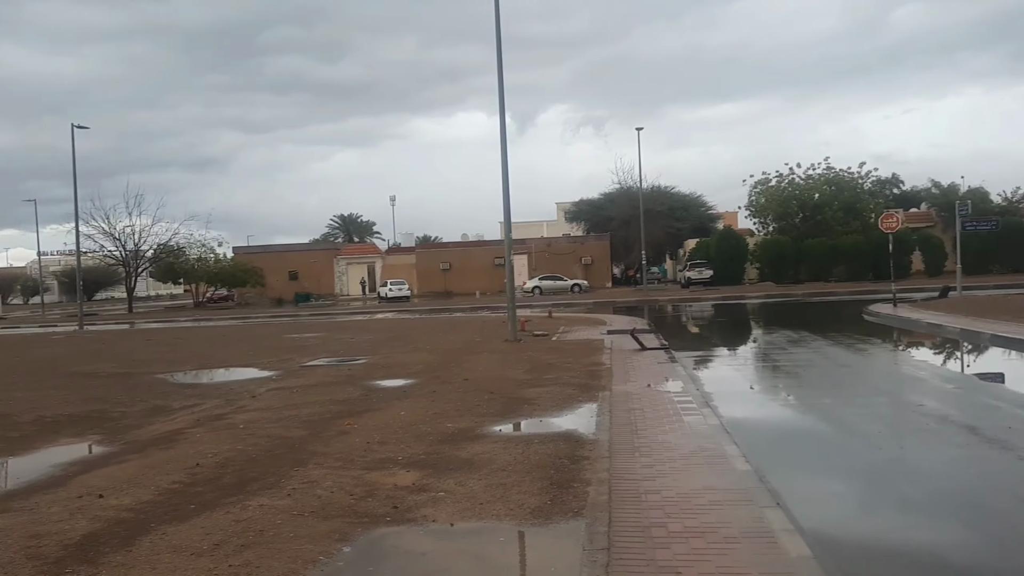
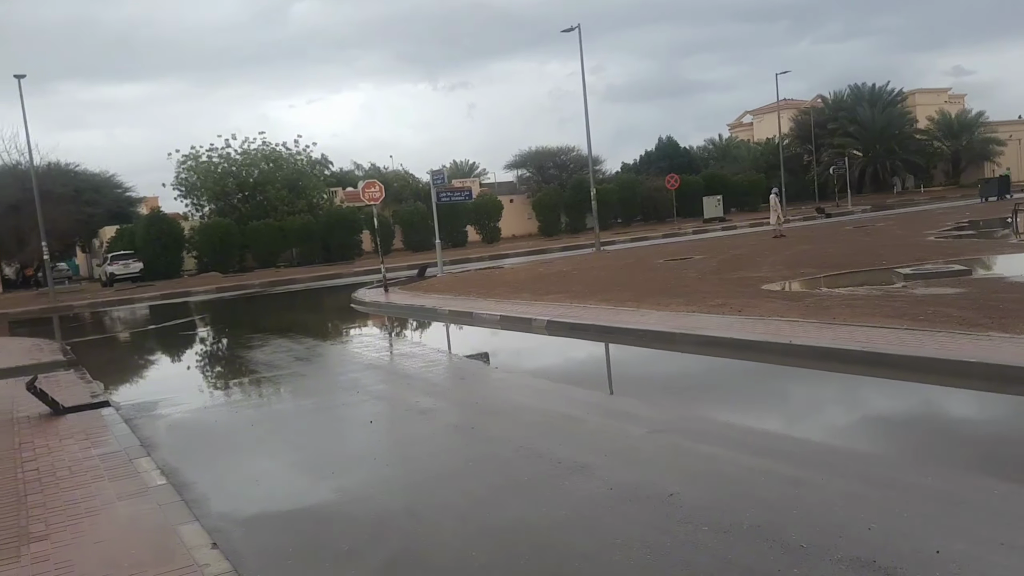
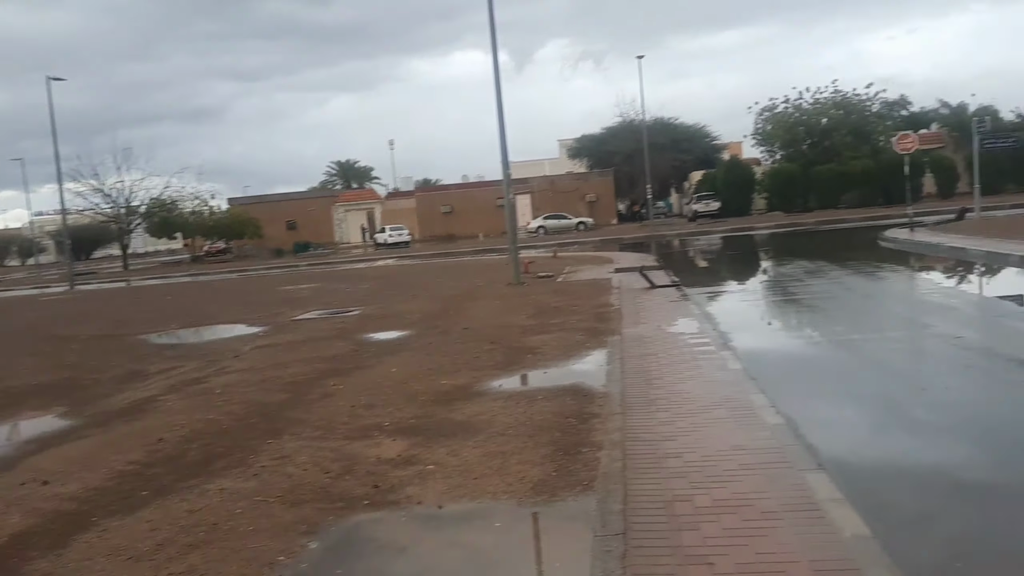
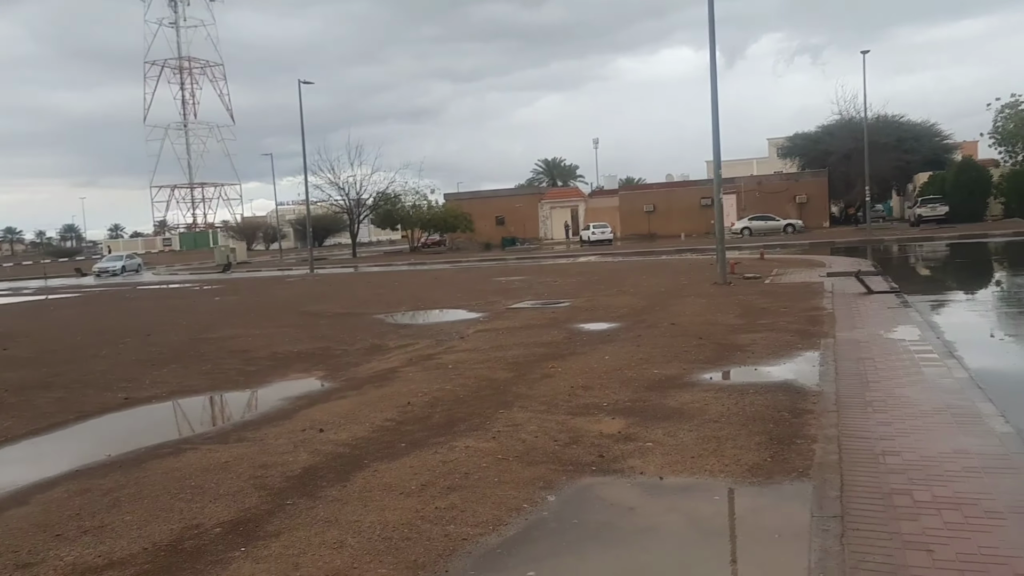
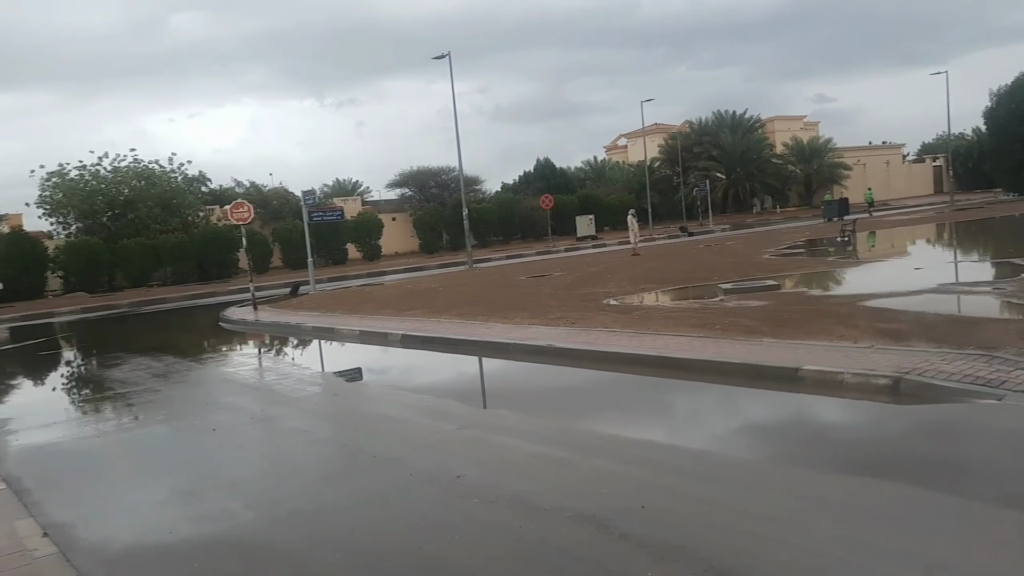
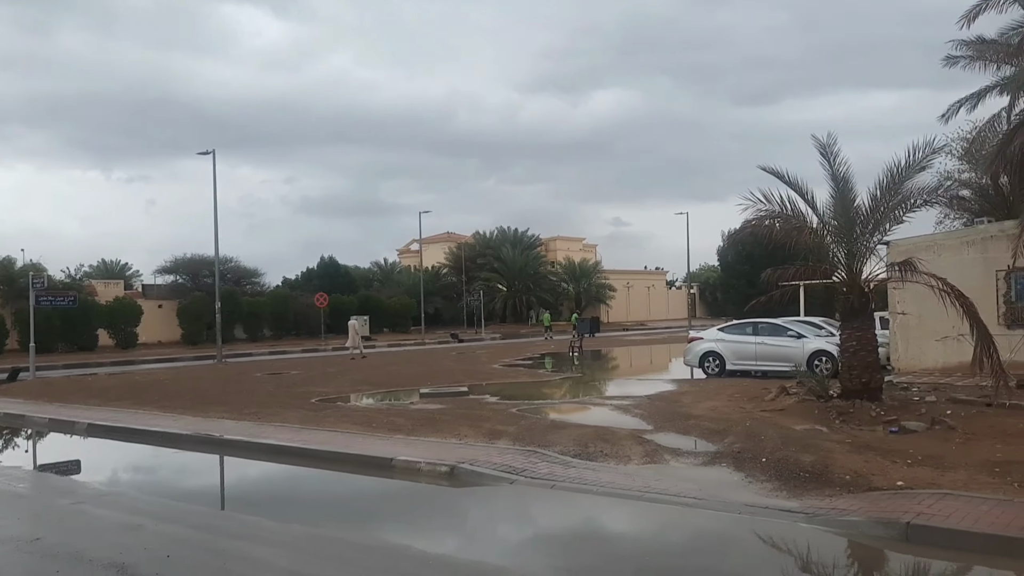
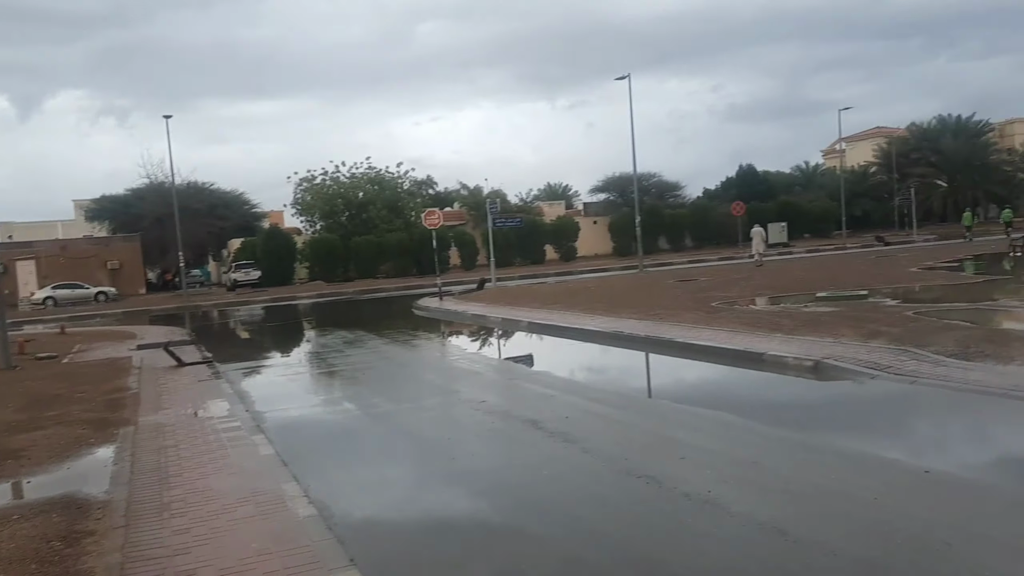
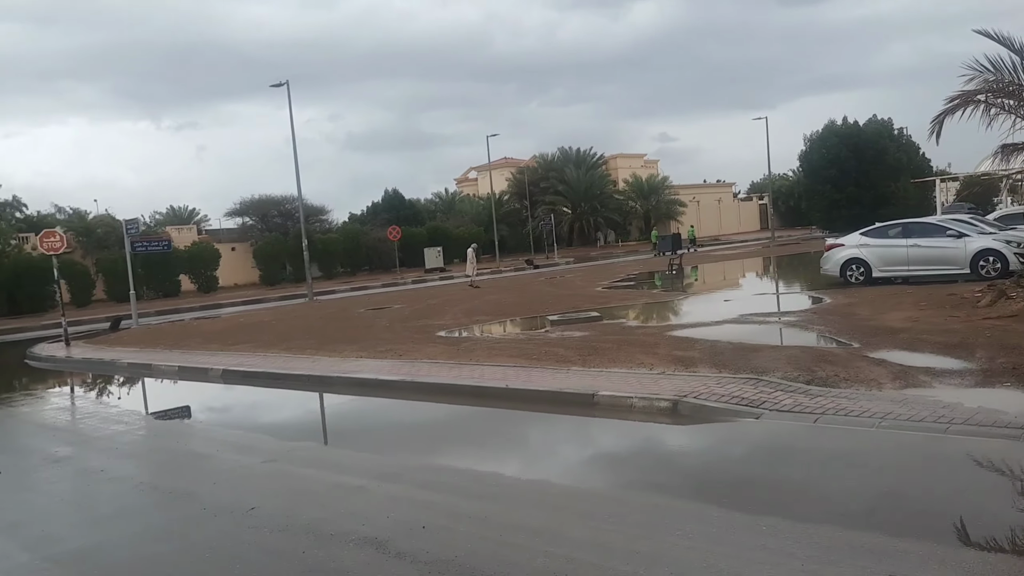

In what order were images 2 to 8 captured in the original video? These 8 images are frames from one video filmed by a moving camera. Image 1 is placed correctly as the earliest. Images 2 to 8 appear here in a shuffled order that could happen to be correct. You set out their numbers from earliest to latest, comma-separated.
4, 3, 7, 6, 8, 5, 2
